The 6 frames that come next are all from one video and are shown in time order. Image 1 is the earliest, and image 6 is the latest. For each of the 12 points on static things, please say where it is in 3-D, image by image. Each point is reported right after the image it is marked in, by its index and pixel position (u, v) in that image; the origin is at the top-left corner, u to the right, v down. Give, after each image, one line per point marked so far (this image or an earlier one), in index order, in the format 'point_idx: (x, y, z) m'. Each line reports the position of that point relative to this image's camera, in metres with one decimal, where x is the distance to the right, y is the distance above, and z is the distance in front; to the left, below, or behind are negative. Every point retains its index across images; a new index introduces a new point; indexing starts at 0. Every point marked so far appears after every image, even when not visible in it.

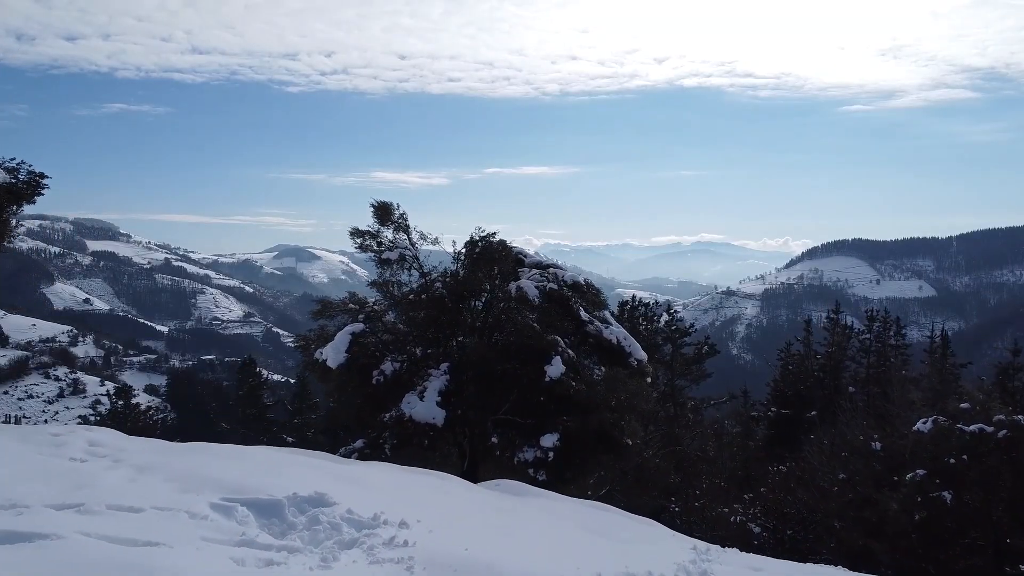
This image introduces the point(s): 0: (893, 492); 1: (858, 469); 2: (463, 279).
0: (+10.1, -5.4, +15.2) m
1: (+10.0, -5.2, +16.9) m
2: (-1.0, +0.2, +11.4) m
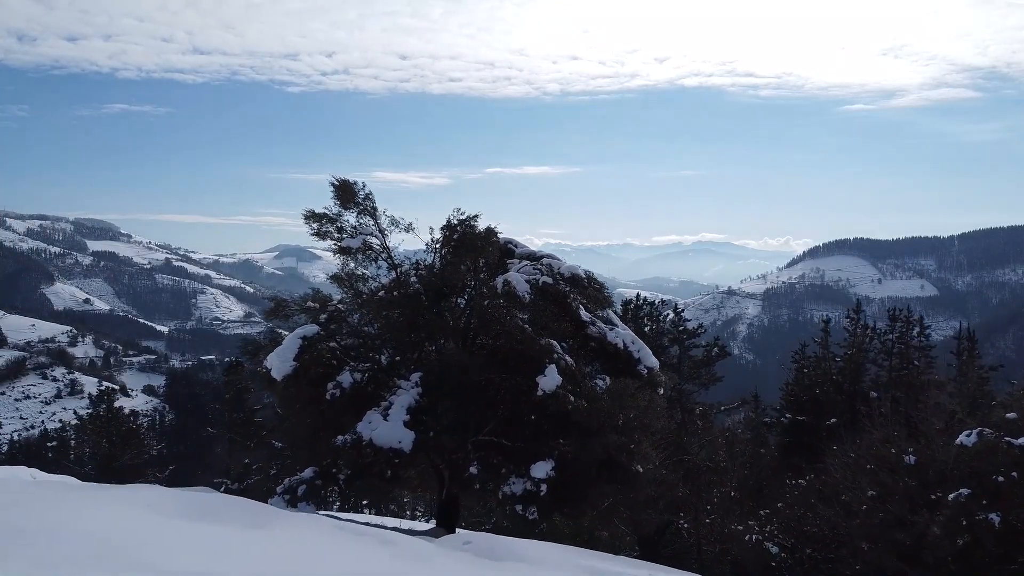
0: (+9.9, -5.3, +13.5) m
1: (+9.9, -5.1, +15.3) m
2: (-1.2, +0.3, +9.8) m
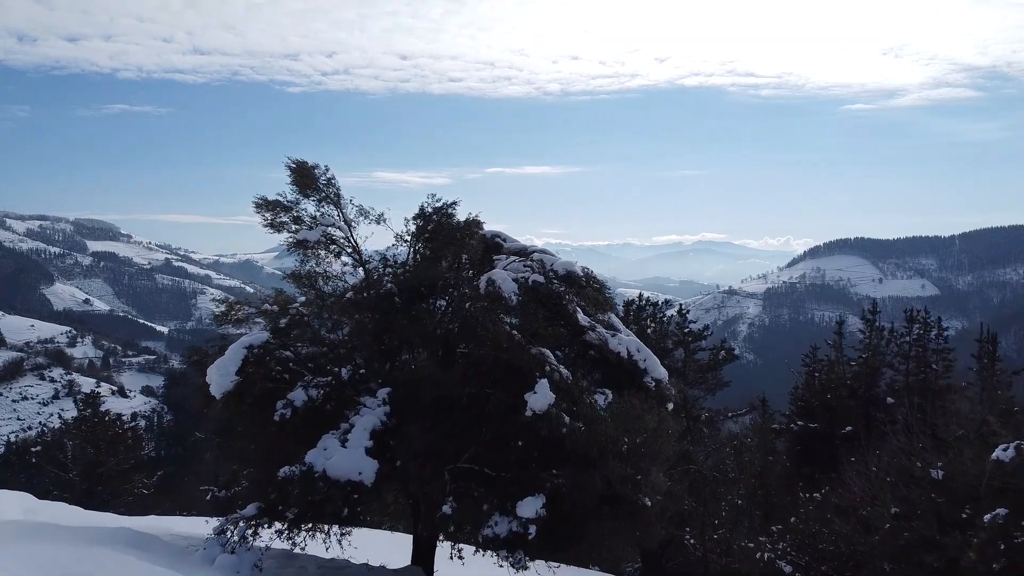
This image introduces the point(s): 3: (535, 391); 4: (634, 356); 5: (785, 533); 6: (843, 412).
0: (+9.7, -5.3, +12.3) m
1: (+9.7, -5.1, +14.1) m
2: (-1.4, +0.3, +8.6) m
3: (+0.3, -1.3, +7.2) m
4: (+1.8, -1.0, +8.7) m
5: (+8.2, -7.4, +17.3) m
6: (+11.3, -4.2, +19.6) m
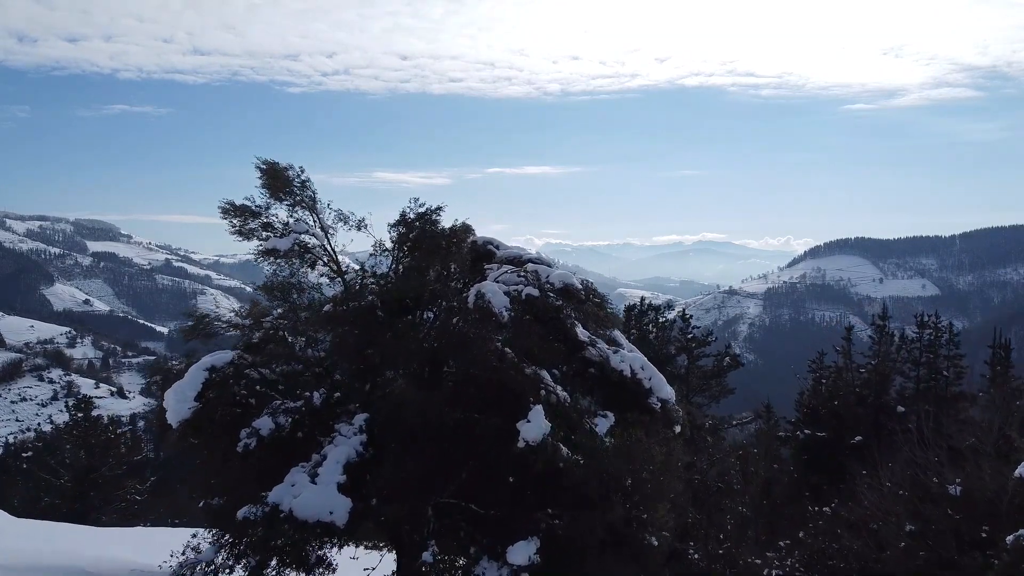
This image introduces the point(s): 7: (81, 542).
0: (+9.6, -5.4, +11.6) m
1: (+9.6, -5.3, +13.4) m
2: (-1.5, +0.1, +7.9) m
3: (+0.2, -1.5, +6.5) m
4: (+1.8, -1.2, +8.1) m
5: (+8.1, -7.5, +16.7) m
6: (+11.2, -4.4, +19.0) m
7: (-7.6, -4.5, +10.1) m
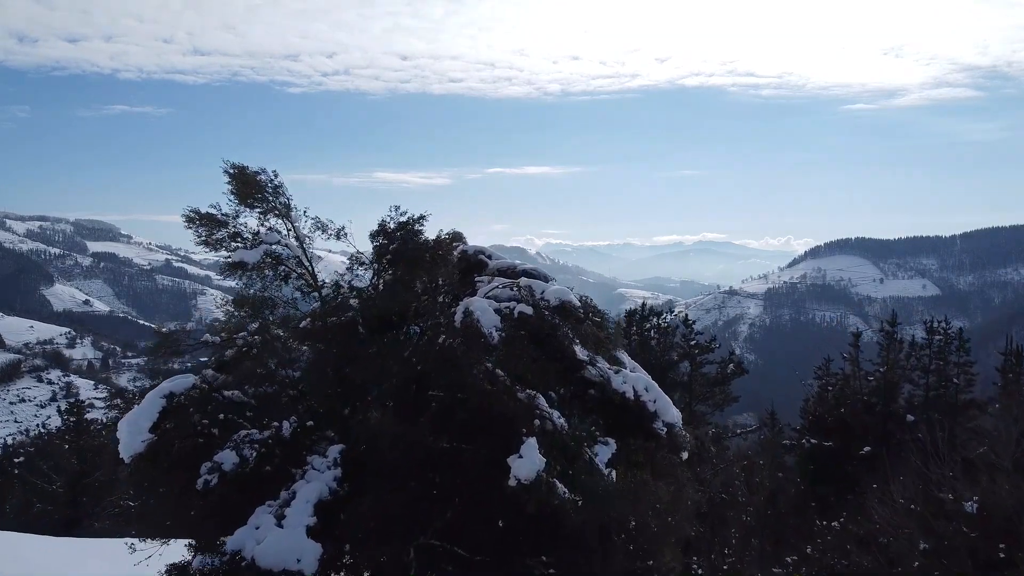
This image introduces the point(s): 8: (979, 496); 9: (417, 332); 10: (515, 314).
0: (+9.5, -5.6, +11.1) m
1: (+9.5, -5.4, +12.8) m
2: (-1.6, -0.1, +7.4) m
3: (+0.1, -1.6, +5.9) m
4: (+1.7, -1.4, +7.5) m
5: (+8.0, -7.7, +16.1) m
6: (+11.1, -4.5, +18.4) m
7: (-7.6, -4.6, +9.5) m
8: (+10.3, -4.6, +12.8) m
9: (-1.3, -0.6, +7.7) m
10: (+0.1, -0.3, +7.0) m
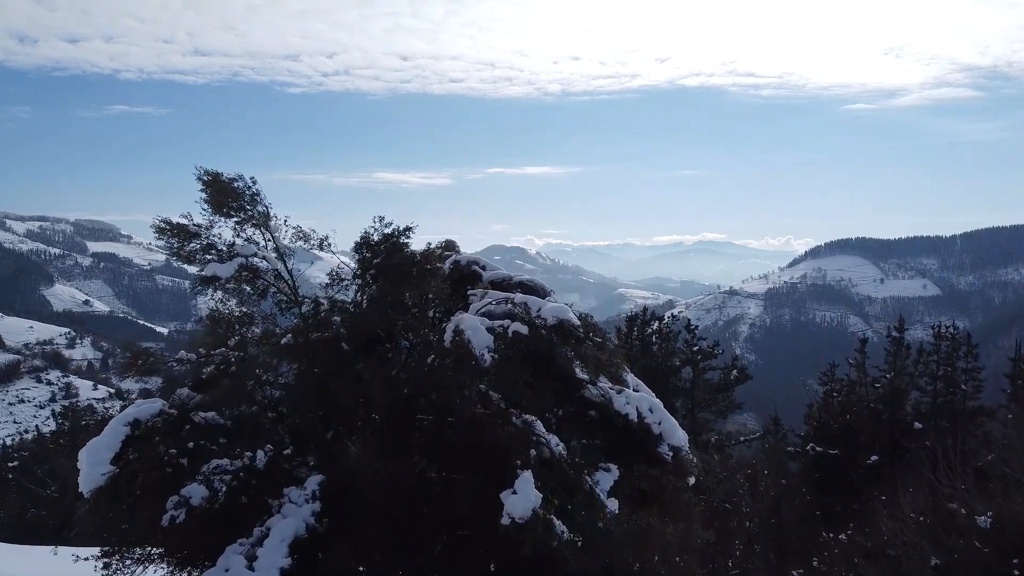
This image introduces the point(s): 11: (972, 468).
0: (+9.5, -5.7, +10.6) m
1: (+9.5, -5.6, +12.4) m
2: (-1.6, -0.2, +6.9) m
3: (+0.1, -1.8, +5.5) m
4: (+1.6, -1.5, +7.1) m
5: (+8.0, -7.8, +15.7) m
6: (+11.1, -4.7, +18.0) m
7: (-7.7, -4.8, +9.1) m
8: (+10.3, -4.8, +12.3) m
9: (-1.3, -0.8, +7.2) m
10: (0.0, -0.4, +6.6) m
11: (+12.0, -4.7, +15.2) m
